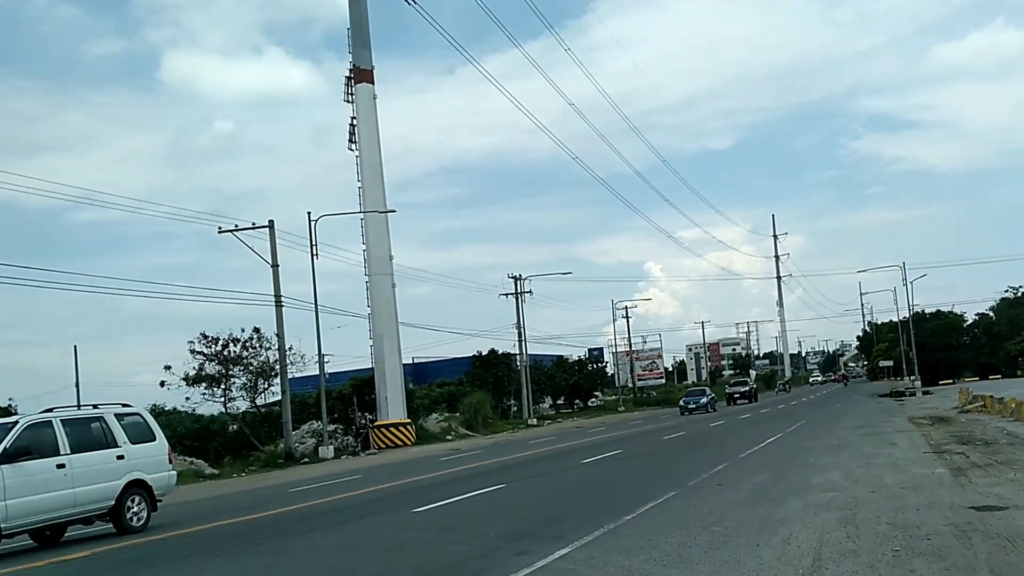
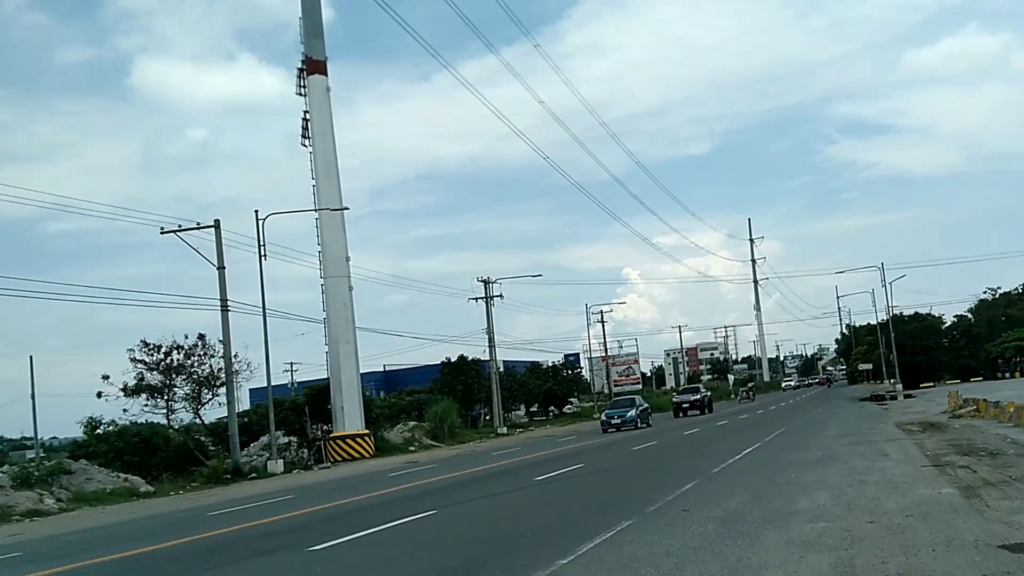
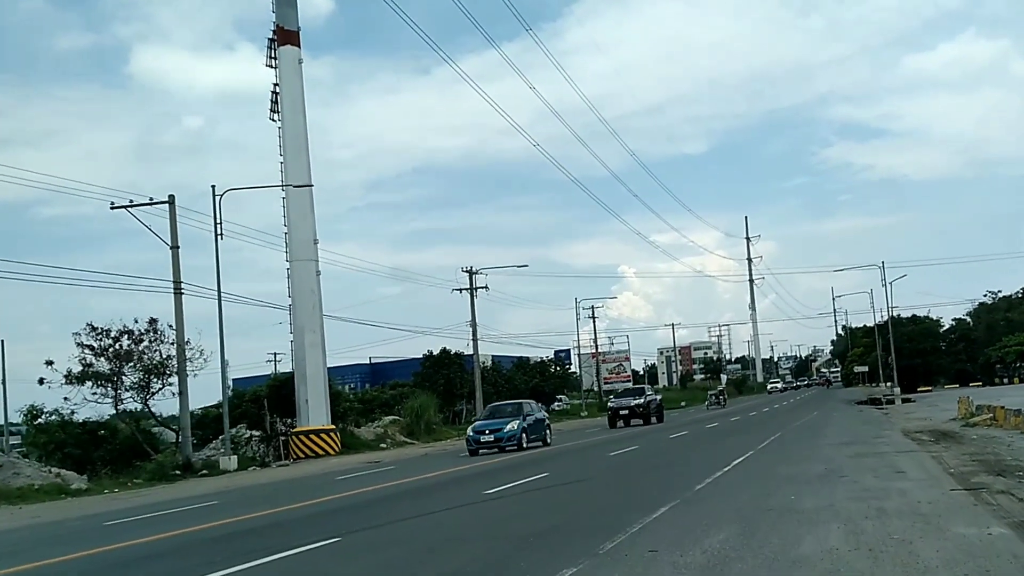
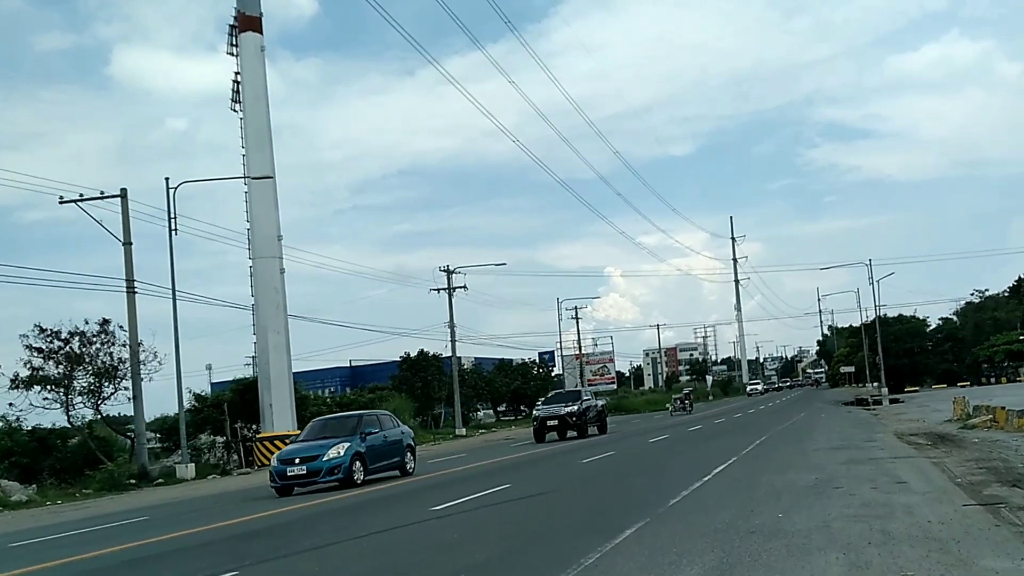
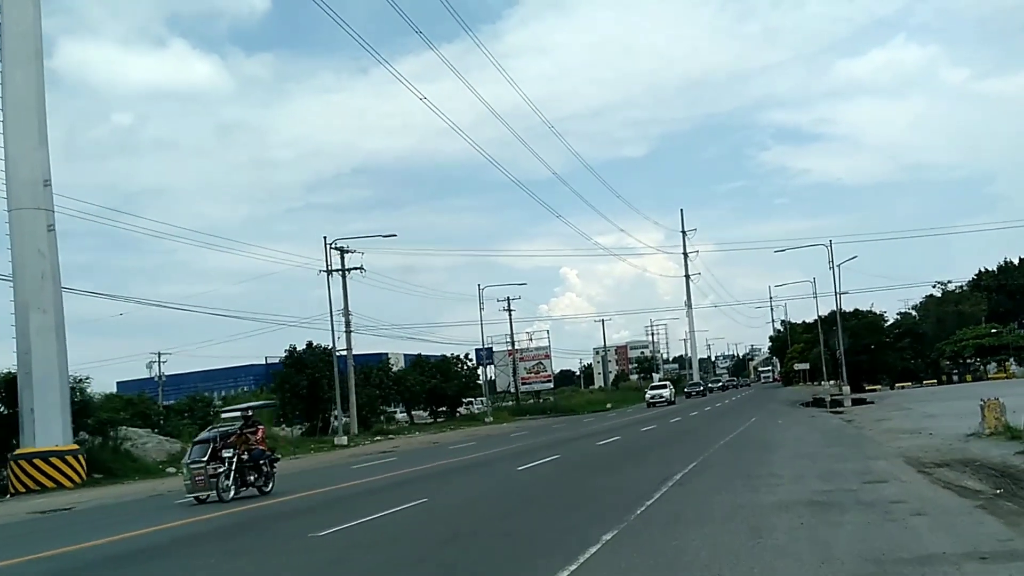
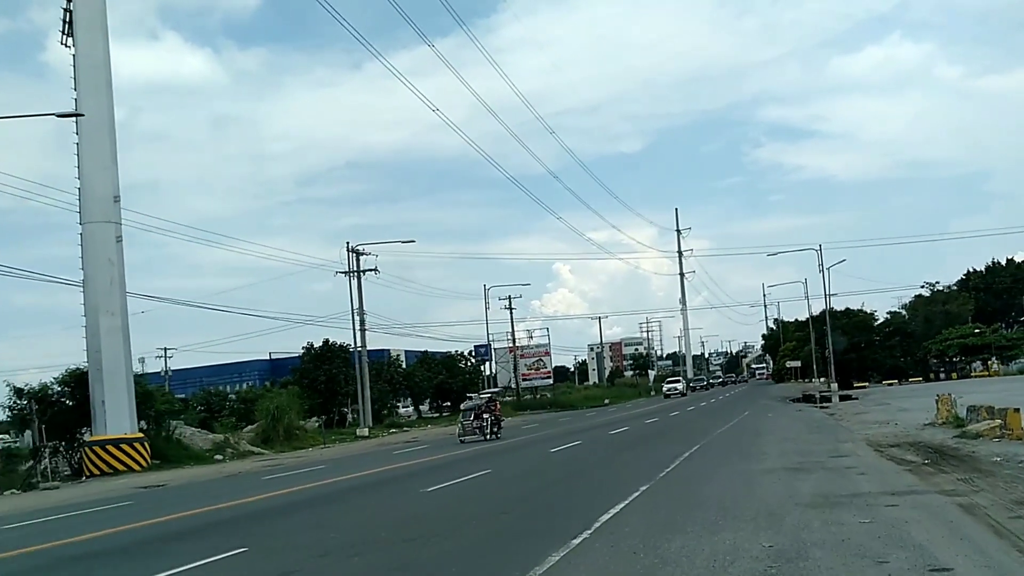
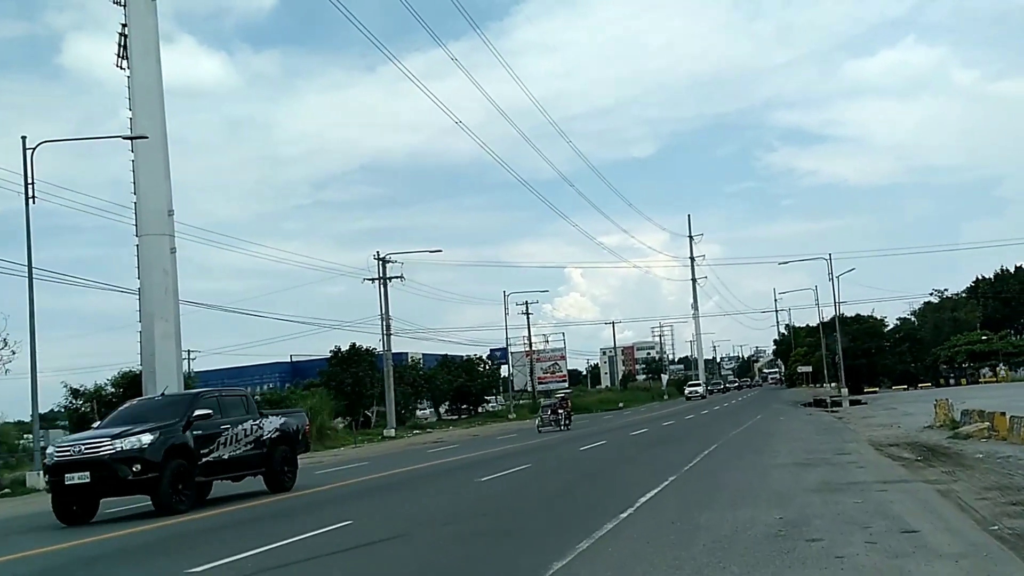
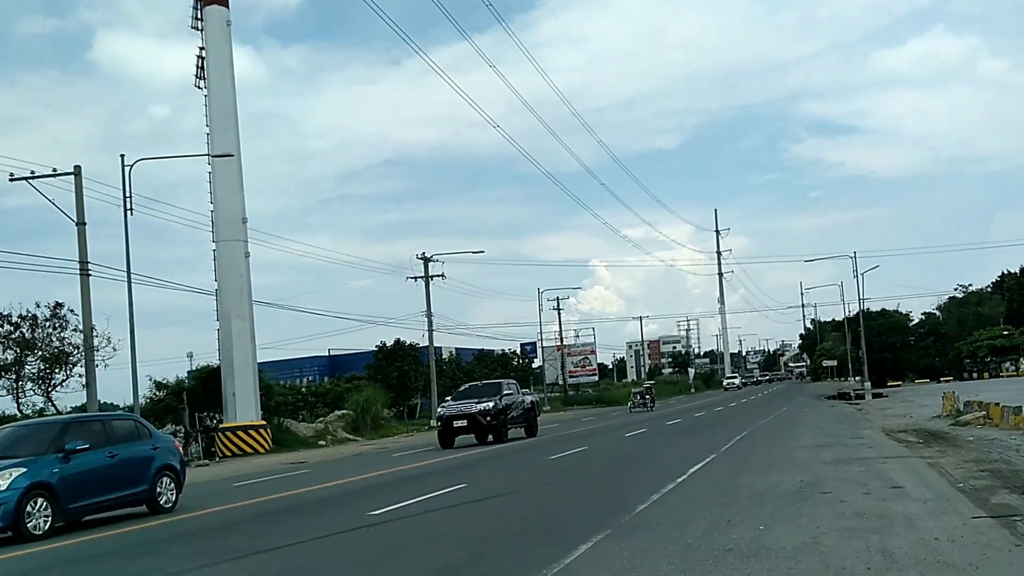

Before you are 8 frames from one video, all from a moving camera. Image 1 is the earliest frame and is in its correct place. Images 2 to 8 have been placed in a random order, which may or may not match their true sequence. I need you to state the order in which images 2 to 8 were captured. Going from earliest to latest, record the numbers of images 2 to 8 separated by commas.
2, 3, 4, 8, 7, 6, 5
